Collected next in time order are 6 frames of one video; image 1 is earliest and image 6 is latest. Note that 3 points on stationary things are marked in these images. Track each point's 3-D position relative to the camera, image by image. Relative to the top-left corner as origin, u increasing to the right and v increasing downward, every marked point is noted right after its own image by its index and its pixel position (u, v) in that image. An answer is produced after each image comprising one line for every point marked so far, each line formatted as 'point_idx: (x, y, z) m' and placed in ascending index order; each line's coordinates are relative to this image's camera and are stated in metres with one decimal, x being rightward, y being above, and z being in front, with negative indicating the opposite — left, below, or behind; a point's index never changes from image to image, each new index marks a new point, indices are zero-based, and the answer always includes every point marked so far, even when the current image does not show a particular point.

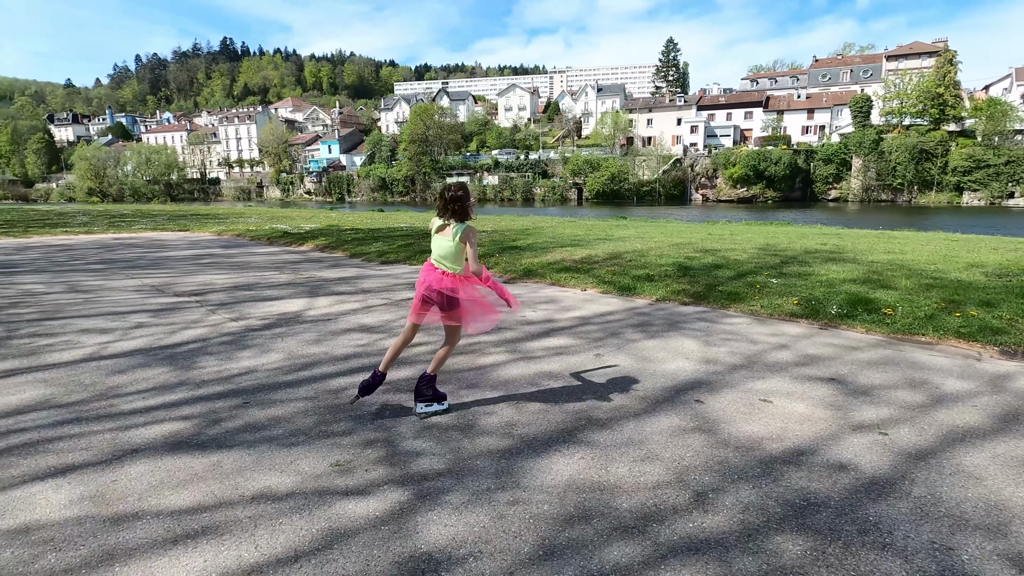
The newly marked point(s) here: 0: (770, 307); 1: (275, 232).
0: (+2.9, -0.2, +6.0) m
1: (-7.0, +1.7, +15.9) m
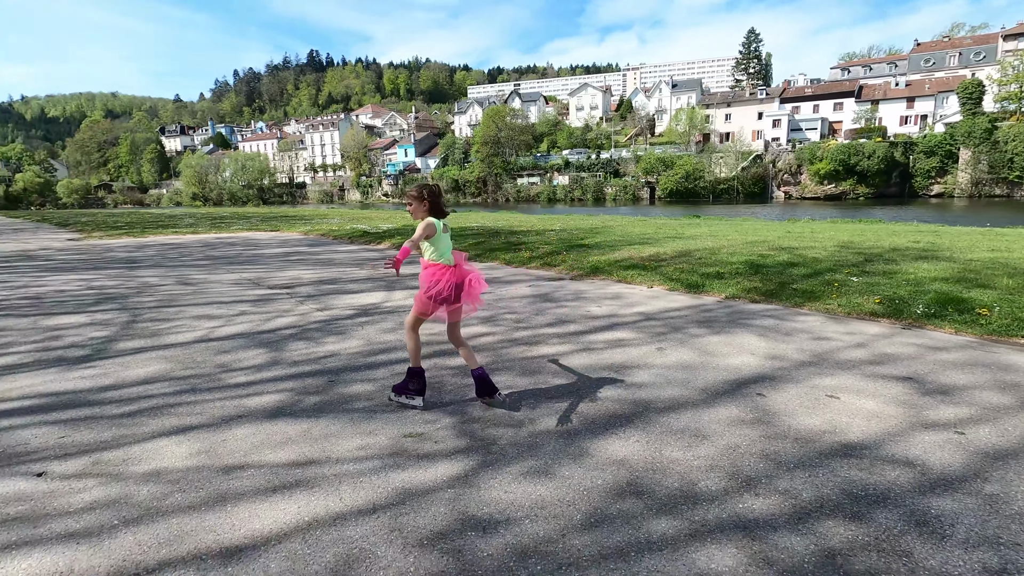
0: (+3.6, -0.2, +5.7) m
1: (-4.9, +1.8, +16.9) m
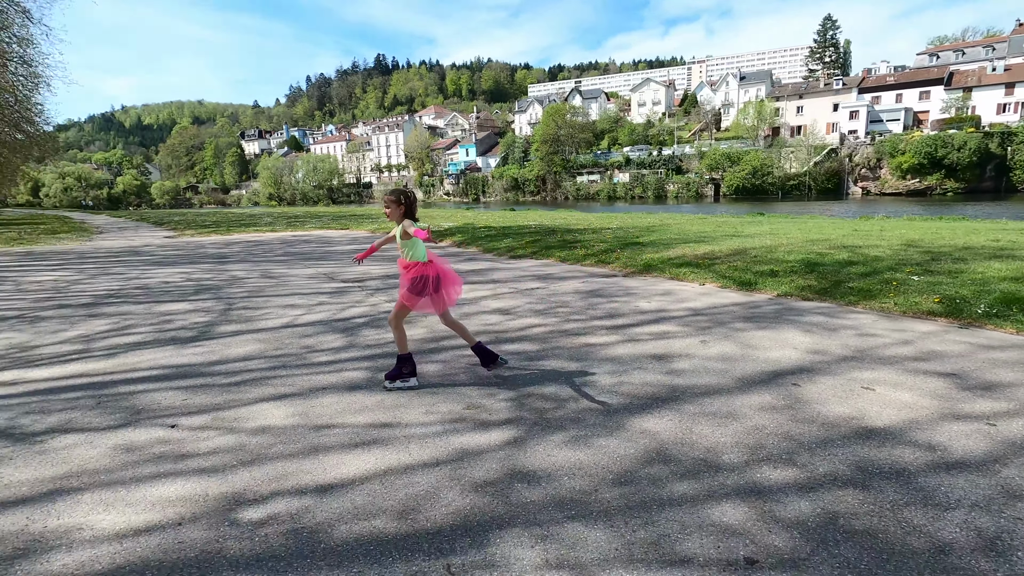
0: (+4.2, -0.2, +5.7) m
1: (-3.1, +1.9, +17.7) m
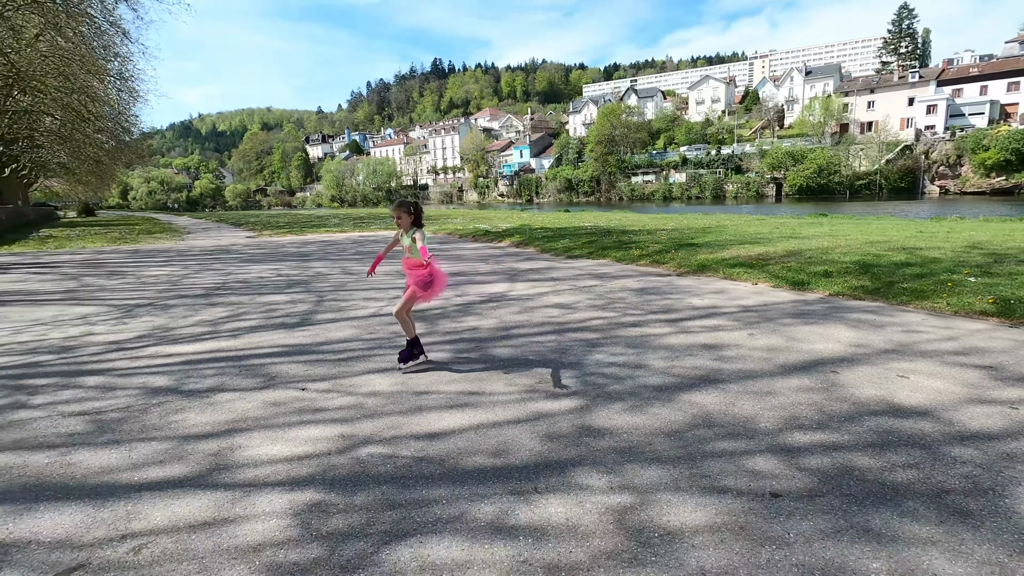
0: (+4.9, -0.2, +5.8) m
1: (-1.2, +2.0, +18.5) m
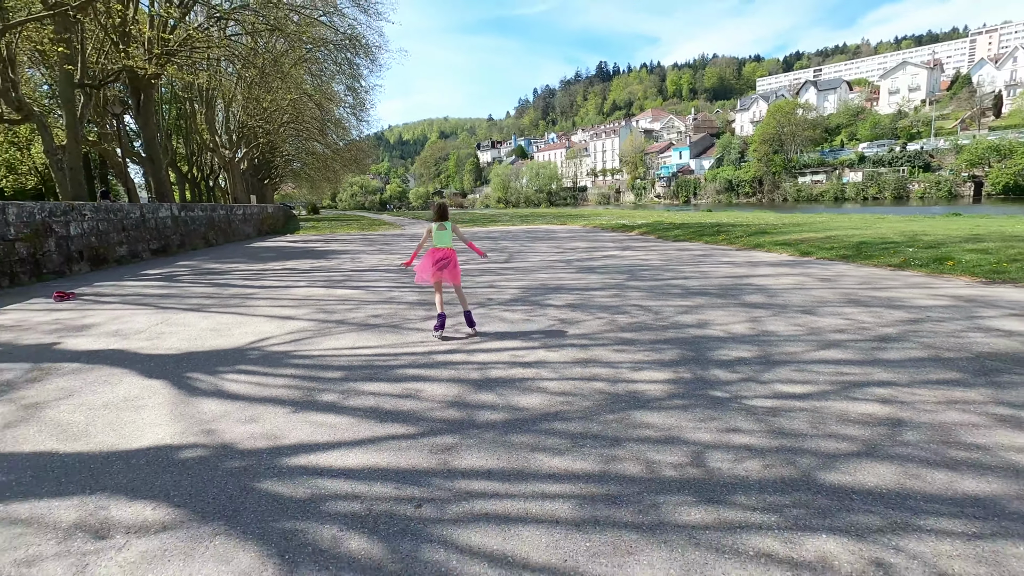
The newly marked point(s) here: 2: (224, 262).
0: (+6.7, +0.5, +9.6) m
1: (+4.7, +2.8, +23.5) m
2: (-7.1, +0.7, +13.2) m
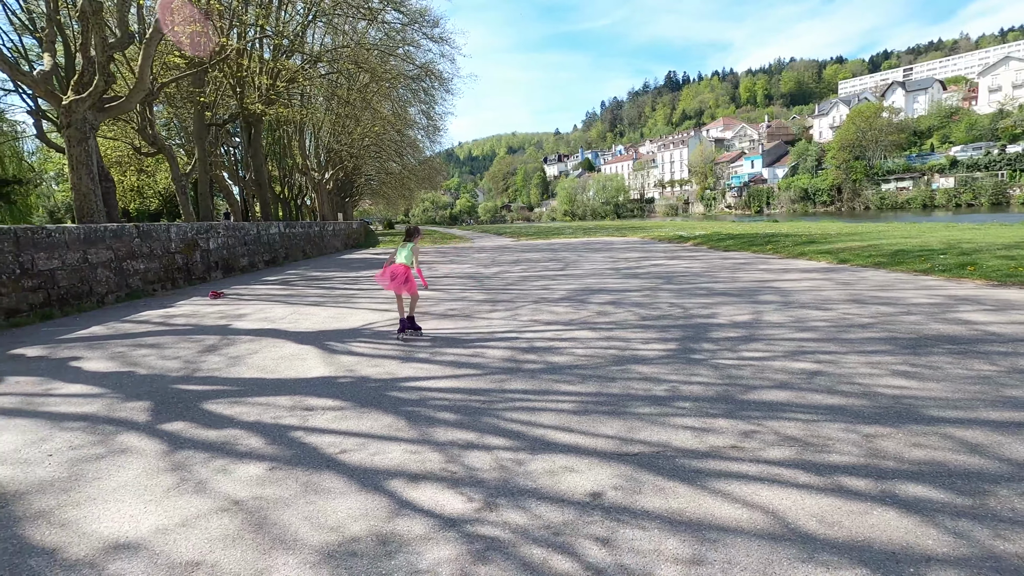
0: (+7.8, +0.4, +10.3) m
1: (+7.5, +2.4, +24.3) m
2: (-5.5, +0.5, +15.6) m
